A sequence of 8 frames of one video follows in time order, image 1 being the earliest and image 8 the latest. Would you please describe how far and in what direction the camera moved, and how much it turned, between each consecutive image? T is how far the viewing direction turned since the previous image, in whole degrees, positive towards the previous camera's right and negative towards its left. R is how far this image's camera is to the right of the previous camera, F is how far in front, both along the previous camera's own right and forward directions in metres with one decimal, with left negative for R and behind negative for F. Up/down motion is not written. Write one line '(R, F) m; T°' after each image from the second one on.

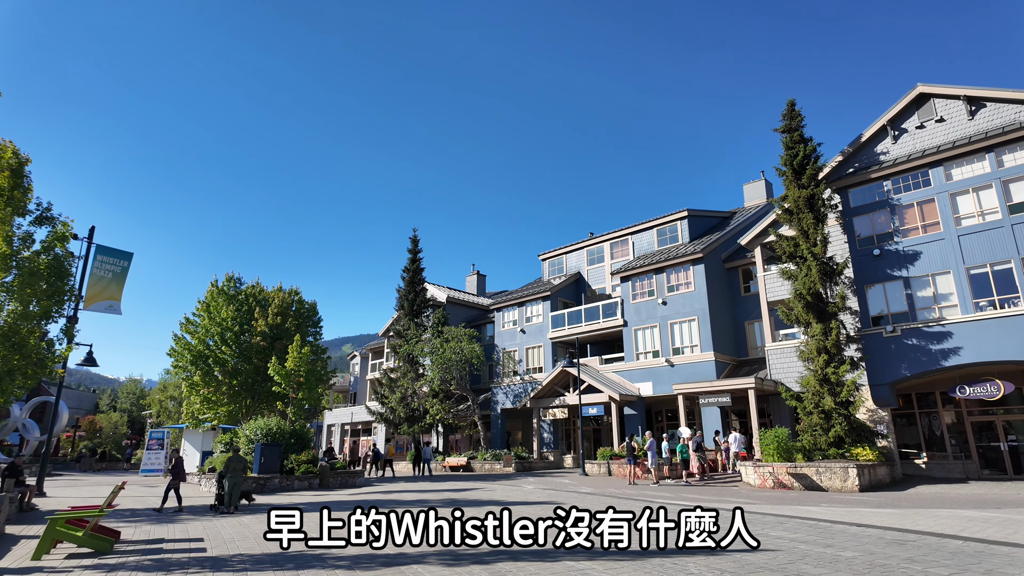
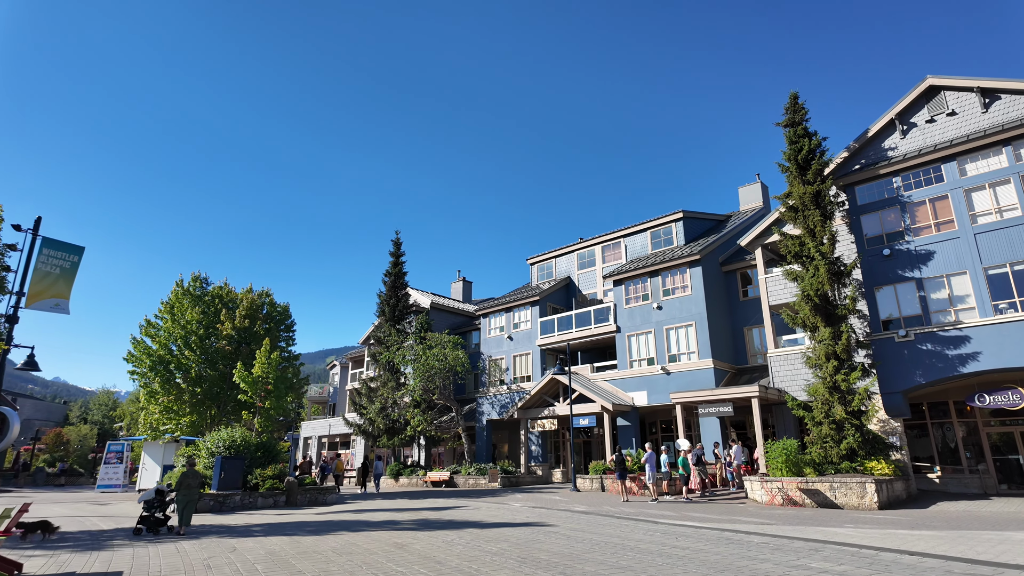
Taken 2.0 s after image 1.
(0.0, +1.6) m; +1°
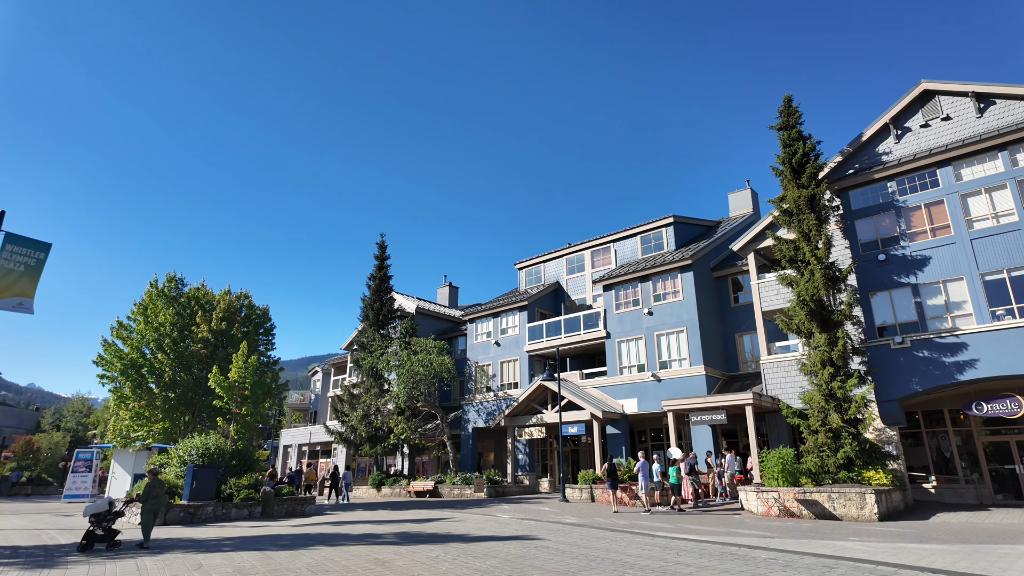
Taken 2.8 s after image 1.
(-0.1, +0.7) m; +1°
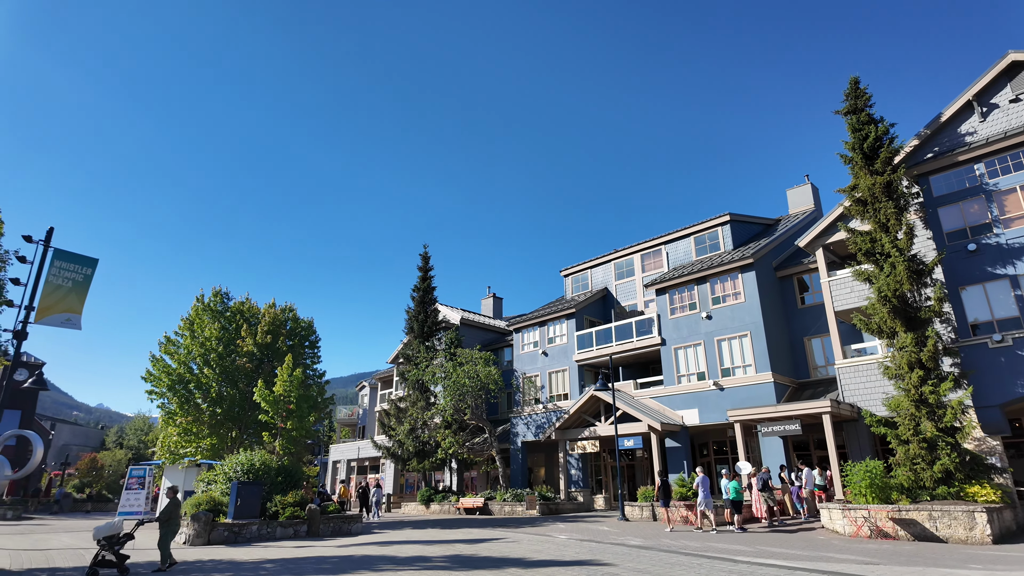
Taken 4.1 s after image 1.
(-0.2, +1.0) m; -4°
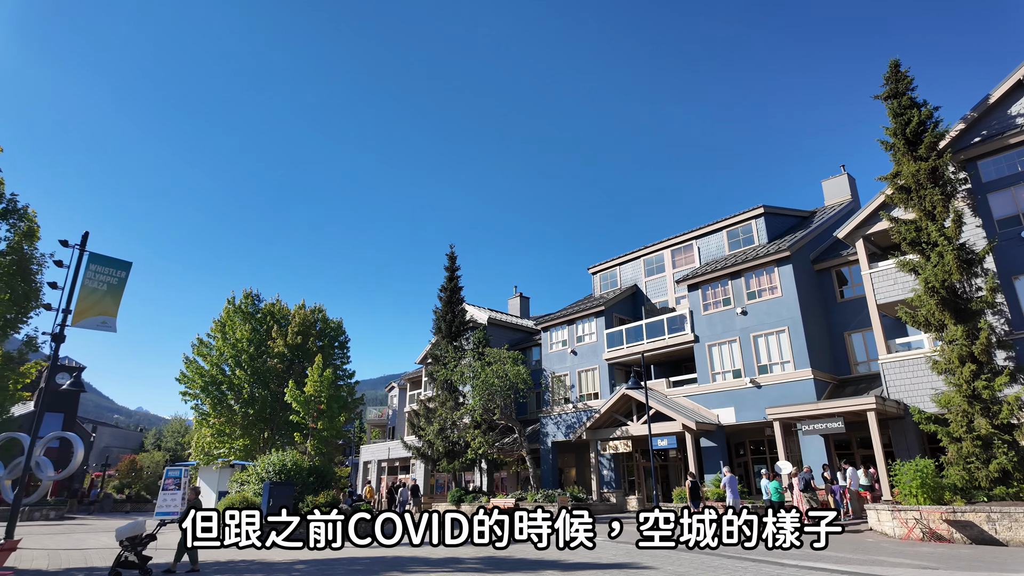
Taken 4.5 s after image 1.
(-0.1, +0.3) m; -3°
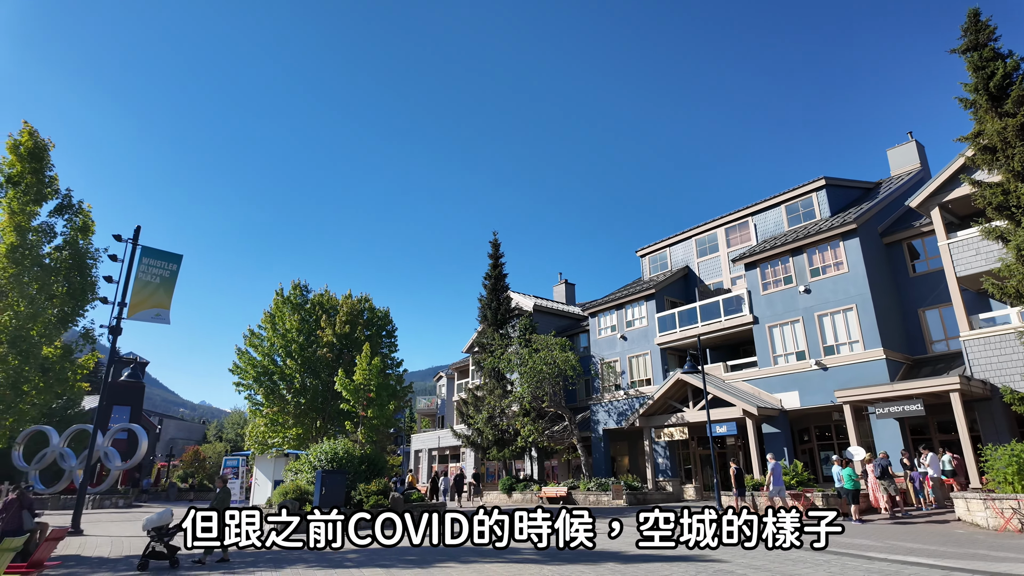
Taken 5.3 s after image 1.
(-0.1, +0.6) m; -4°
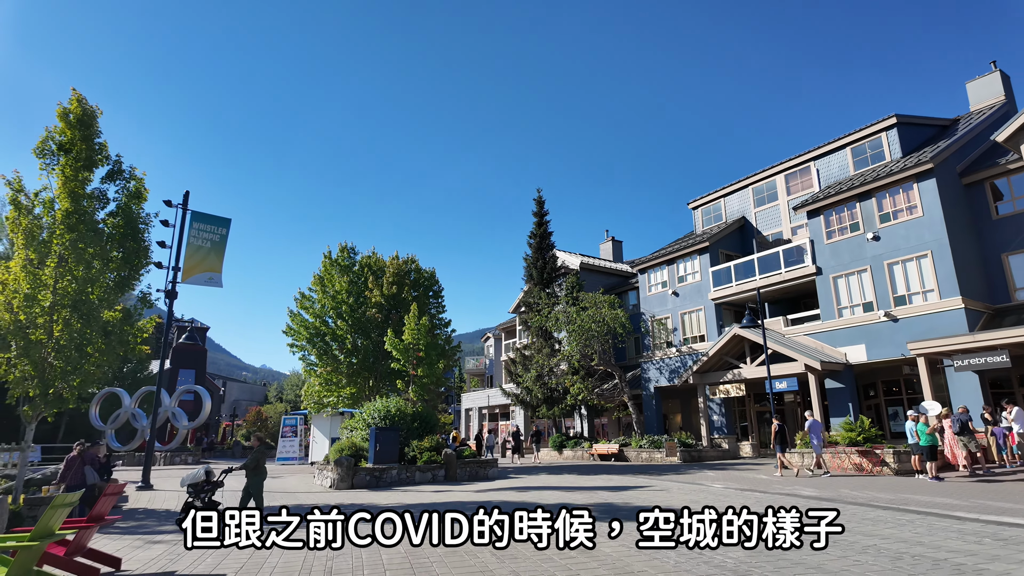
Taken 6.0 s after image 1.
(-0.1, +0.5) m; -4°
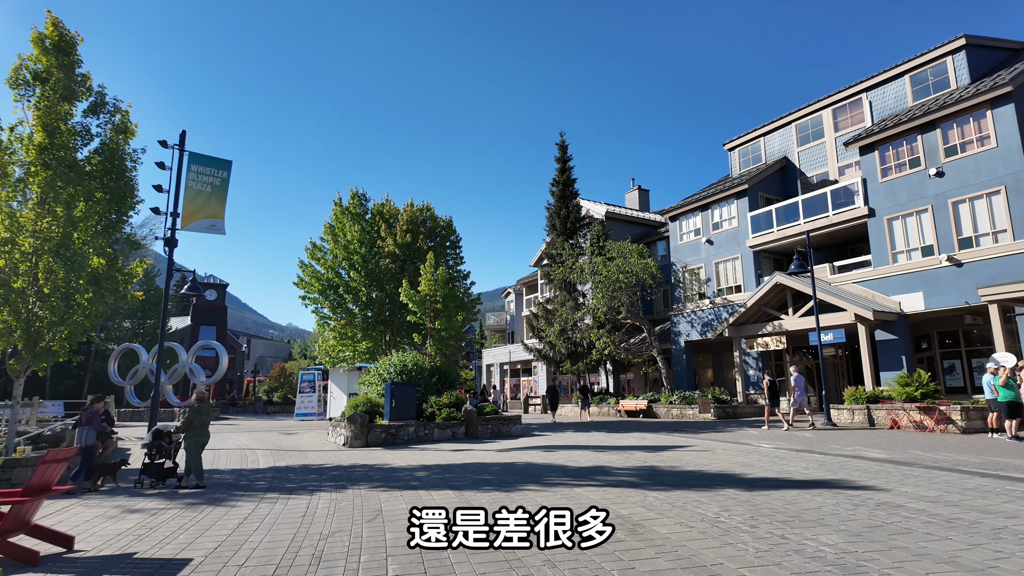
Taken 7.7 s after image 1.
(-0.1, +1.4) m; -2°
